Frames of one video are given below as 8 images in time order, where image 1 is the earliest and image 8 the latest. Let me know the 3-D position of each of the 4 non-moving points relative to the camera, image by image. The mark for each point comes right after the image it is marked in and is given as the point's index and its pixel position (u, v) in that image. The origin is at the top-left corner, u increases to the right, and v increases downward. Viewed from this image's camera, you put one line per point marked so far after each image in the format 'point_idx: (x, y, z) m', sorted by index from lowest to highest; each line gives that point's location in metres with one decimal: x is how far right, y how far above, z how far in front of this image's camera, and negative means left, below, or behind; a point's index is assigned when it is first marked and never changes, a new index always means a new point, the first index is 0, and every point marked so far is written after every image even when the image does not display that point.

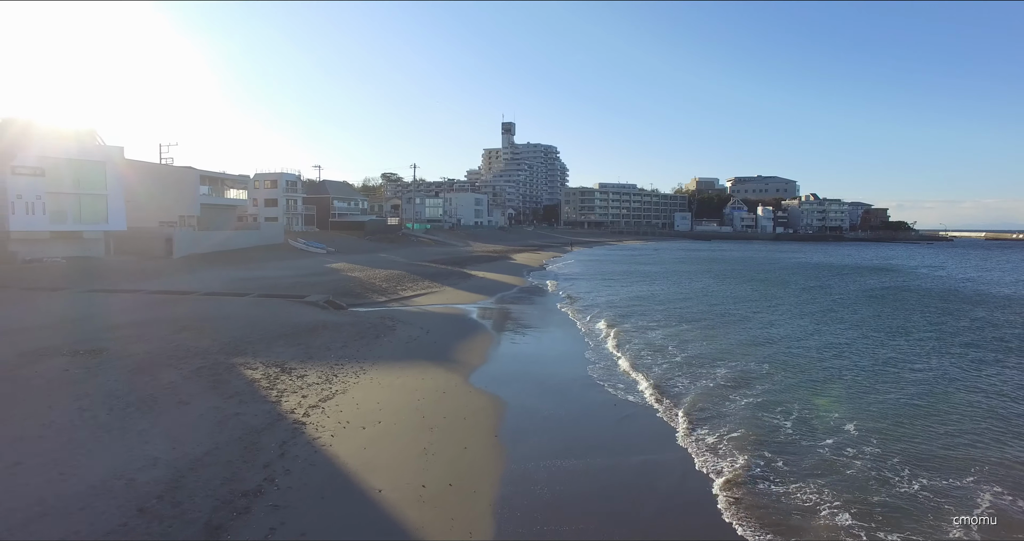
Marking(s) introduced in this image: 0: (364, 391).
0: (-2.7, -2.2, +9.9) m
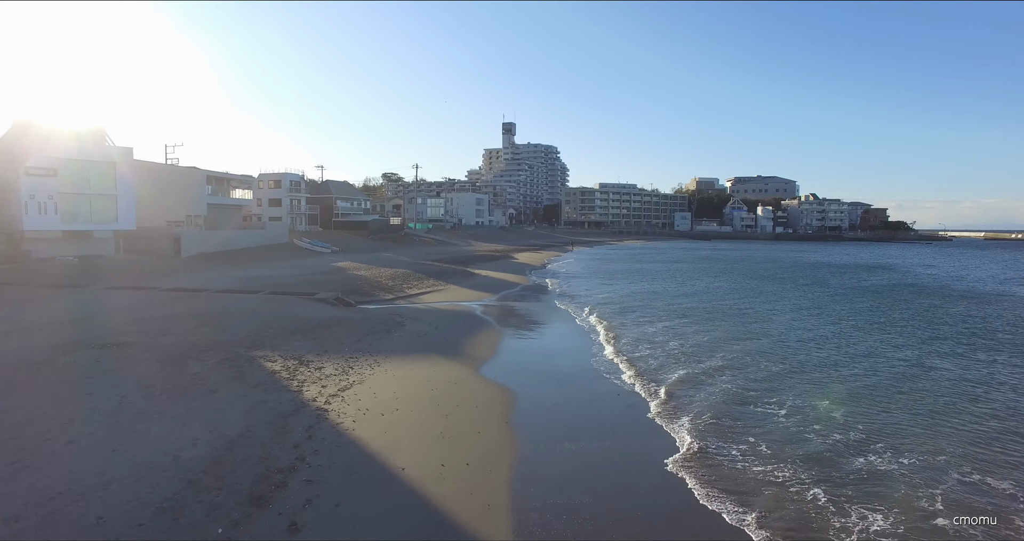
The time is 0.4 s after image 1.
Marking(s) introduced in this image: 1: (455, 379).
0: (-2.6, -2.2, +10.5) m
1: (-1.2, -2.2, +11.0) m
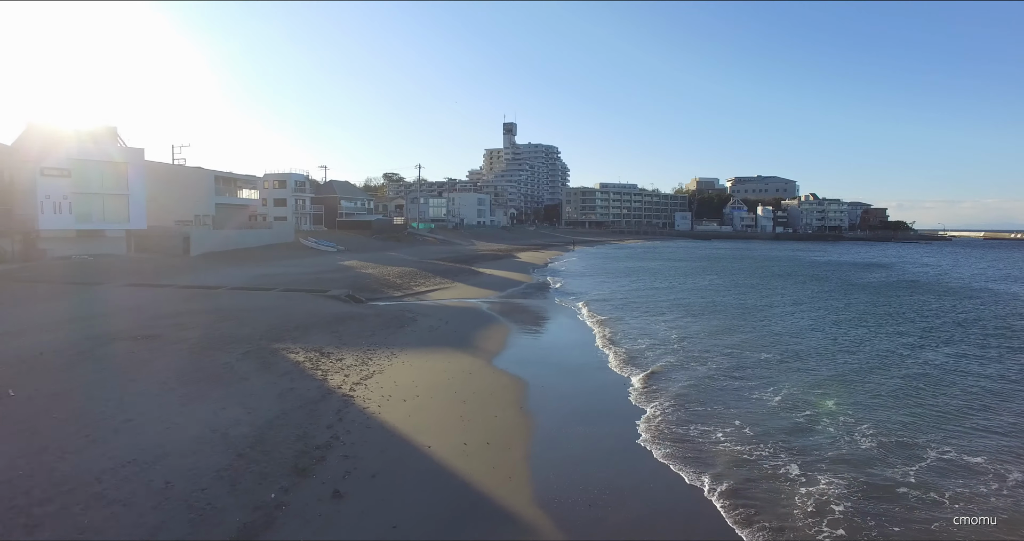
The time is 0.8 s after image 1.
0: (-2.3, -2.1, +11.1) m
1: (-0.9, -2.1, +11.6) m
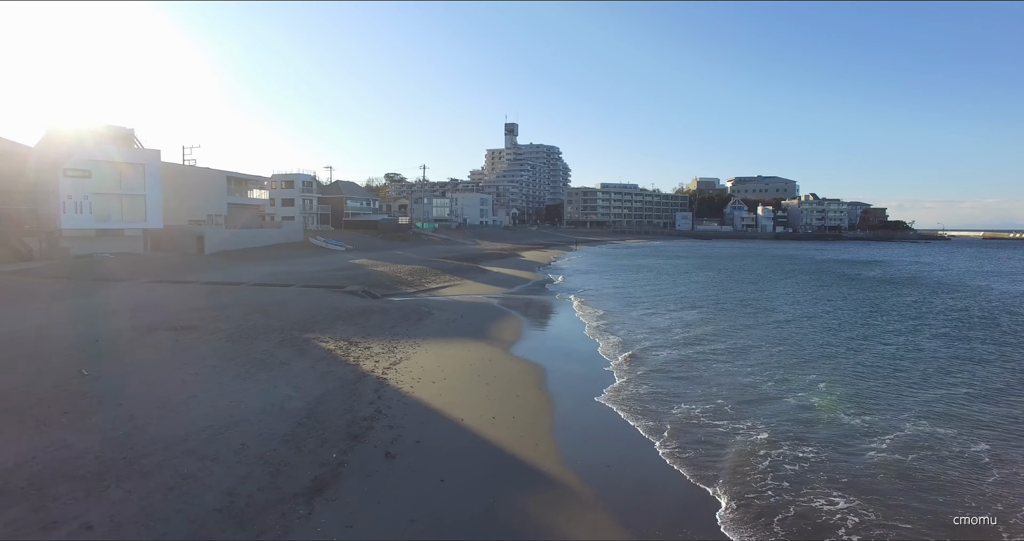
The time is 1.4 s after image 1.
0: (-2.0, -2.0, +11.9) m
1: (-0.5, -2.0, +12.5) m
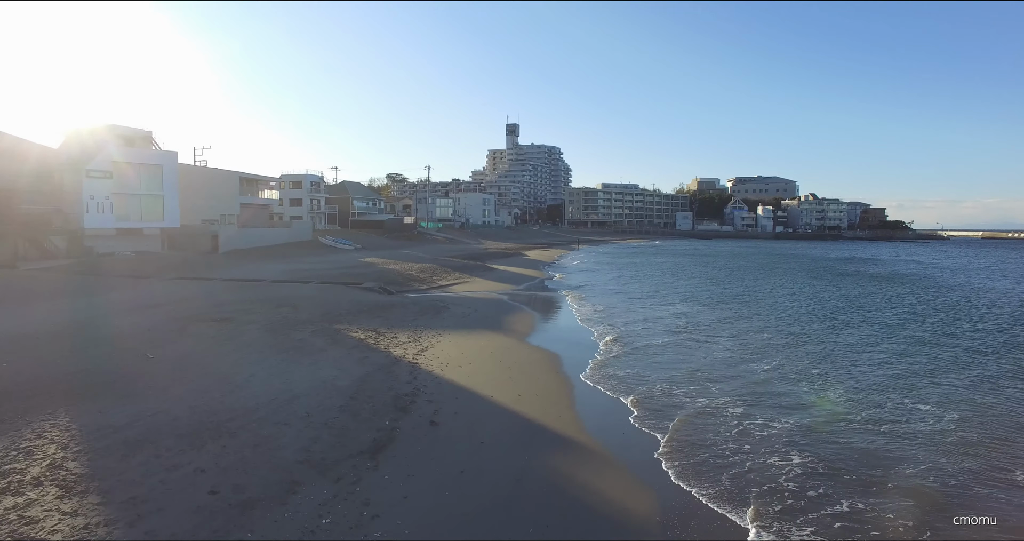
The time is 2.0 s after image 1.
0: (-1.5, -1.8, +12.9) m
1: (-0.1, -1.9, +13.5) m
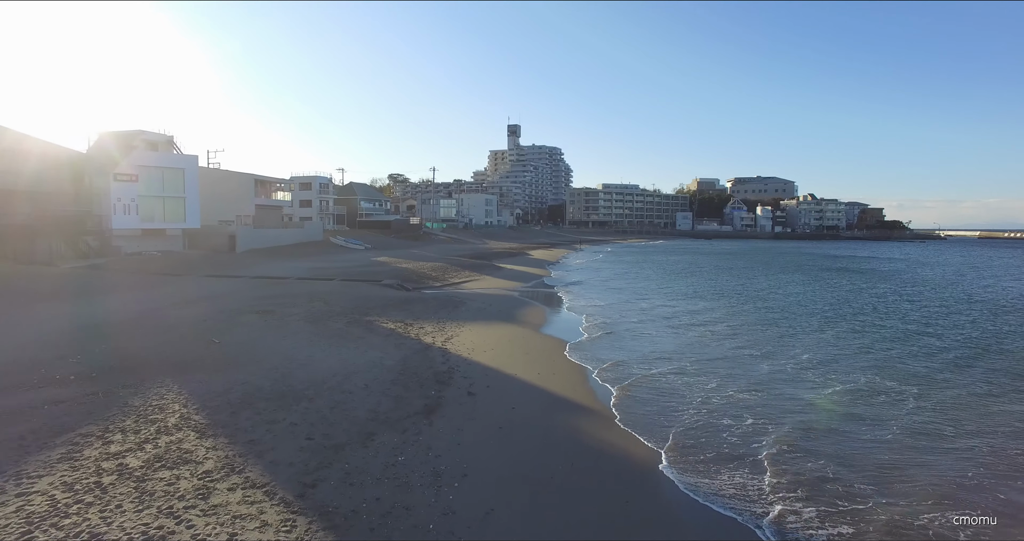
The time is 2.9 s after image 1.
0: (-1.1, -1.7, +14.4) m
1: (+0.3, -1.8, +15.0) m
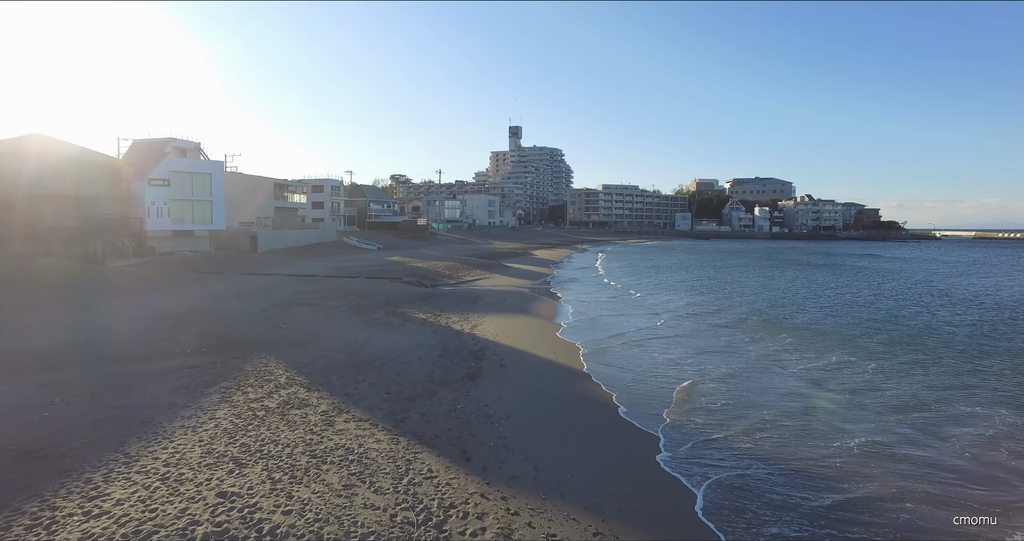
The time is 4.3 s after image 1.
0: (-0.6, -1.7, +16.7) m
1: (+0.8, -1.7, +17.2) m
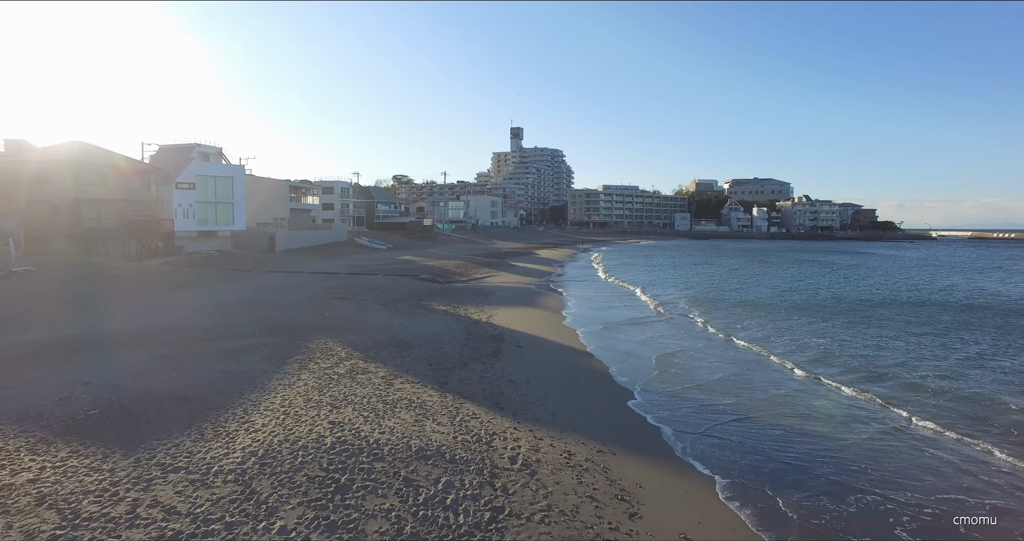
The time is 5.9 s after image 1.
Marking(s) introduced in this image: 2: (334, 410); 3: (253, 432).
0: (-0.2, -1.6, +18.8) m
1: (+1.2, -1.6, +19.3) m
2: (-2.6, -2.1, +7.9) m
3: (-3.3, -2.0, +6.8) m
